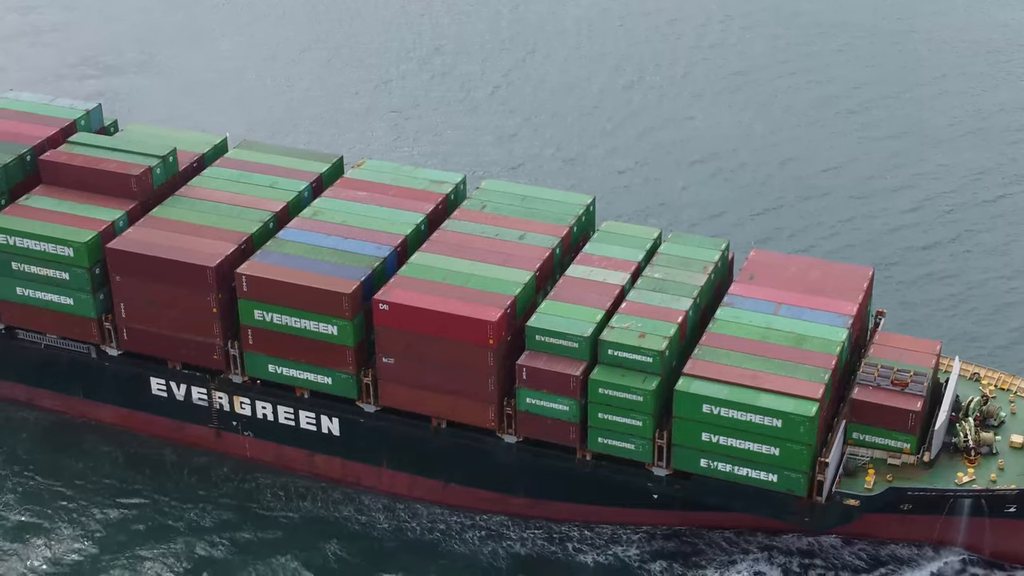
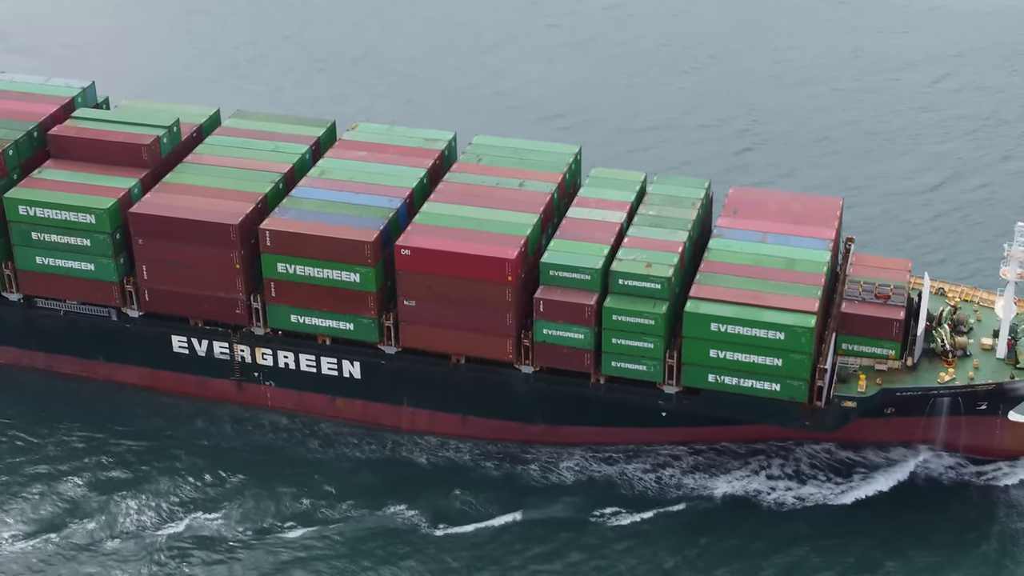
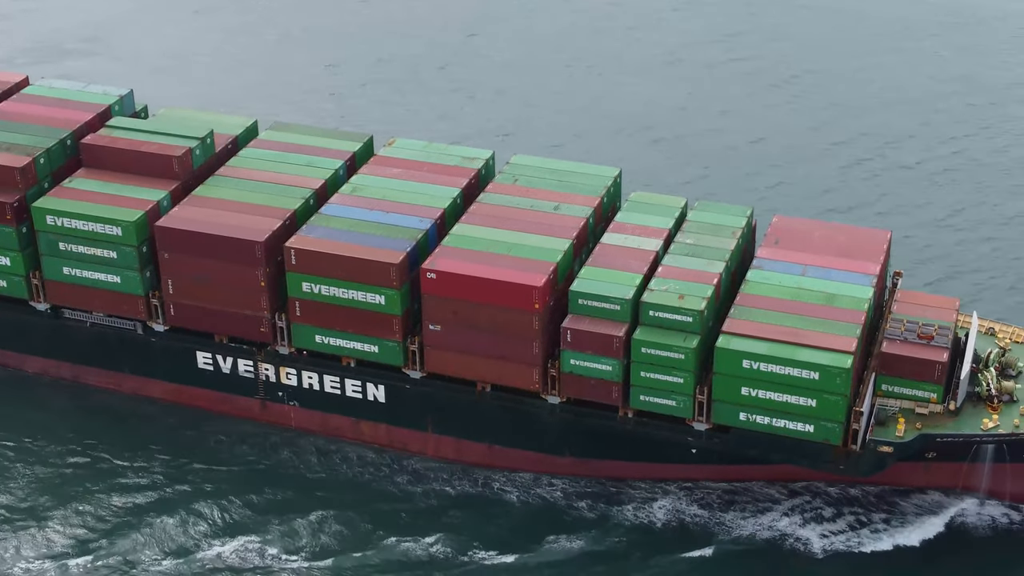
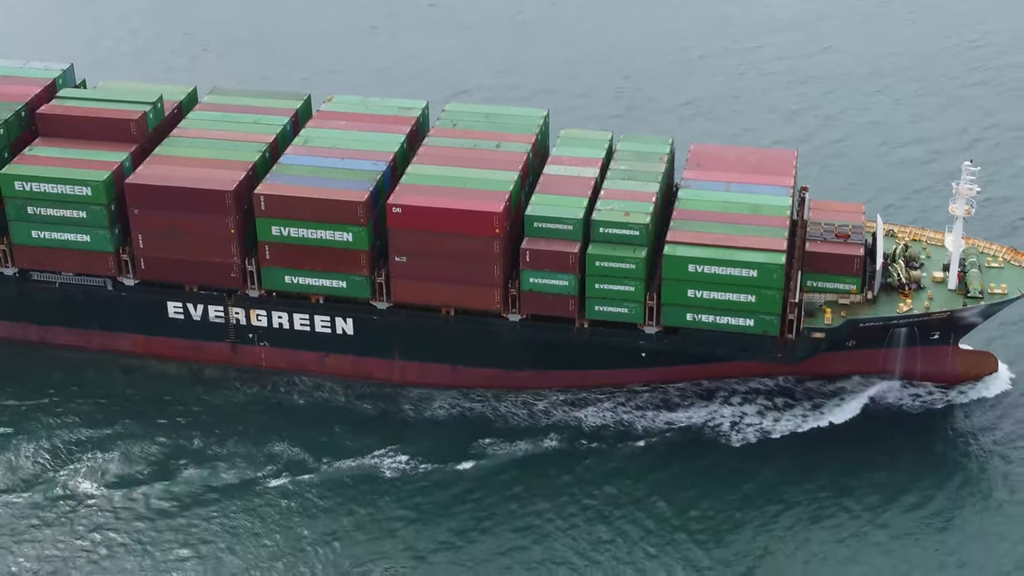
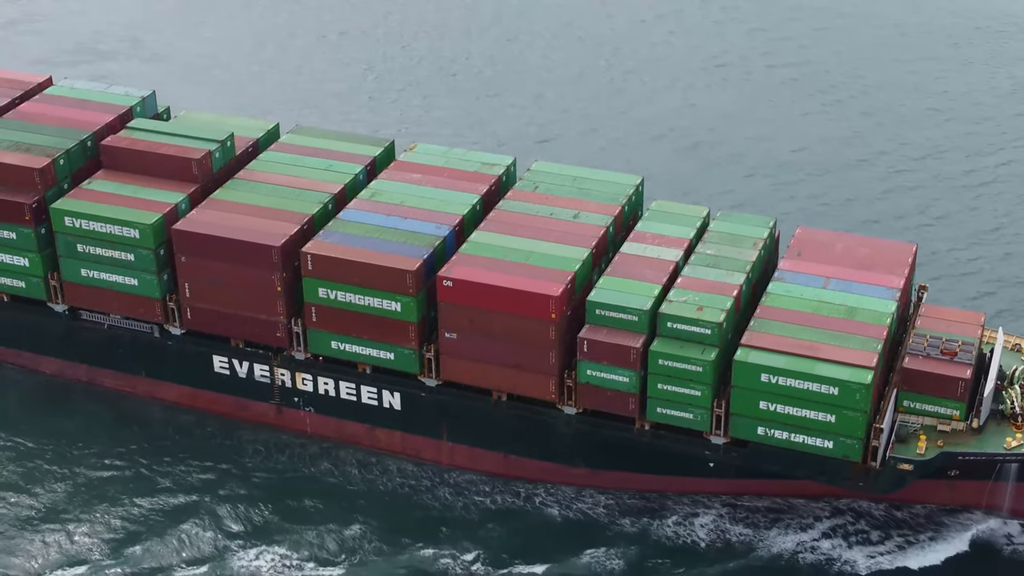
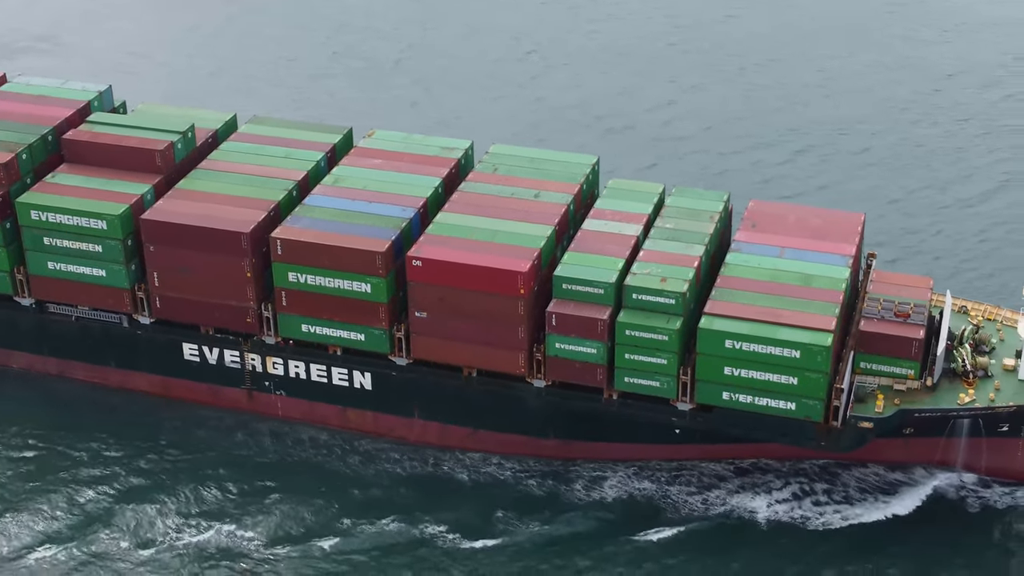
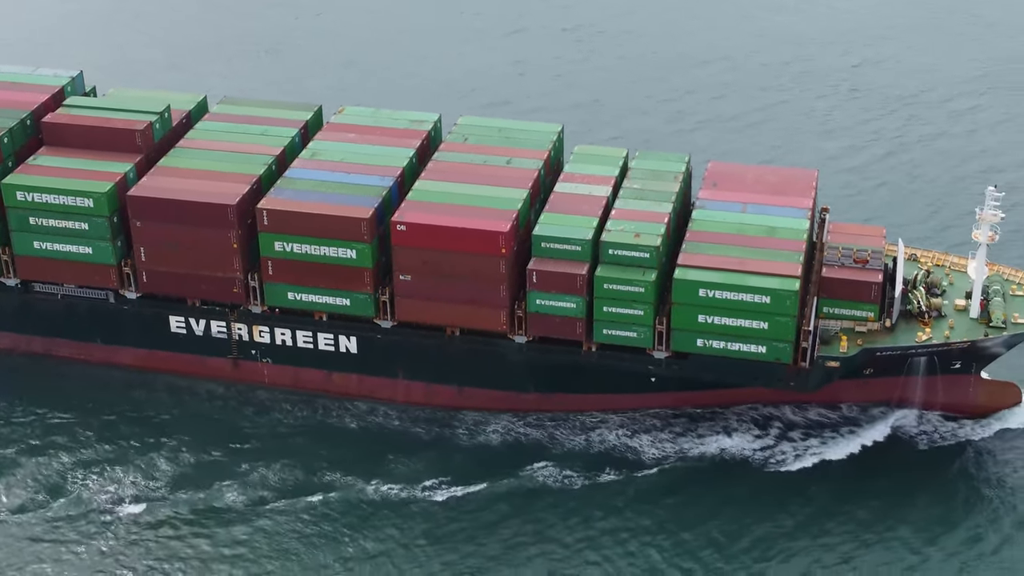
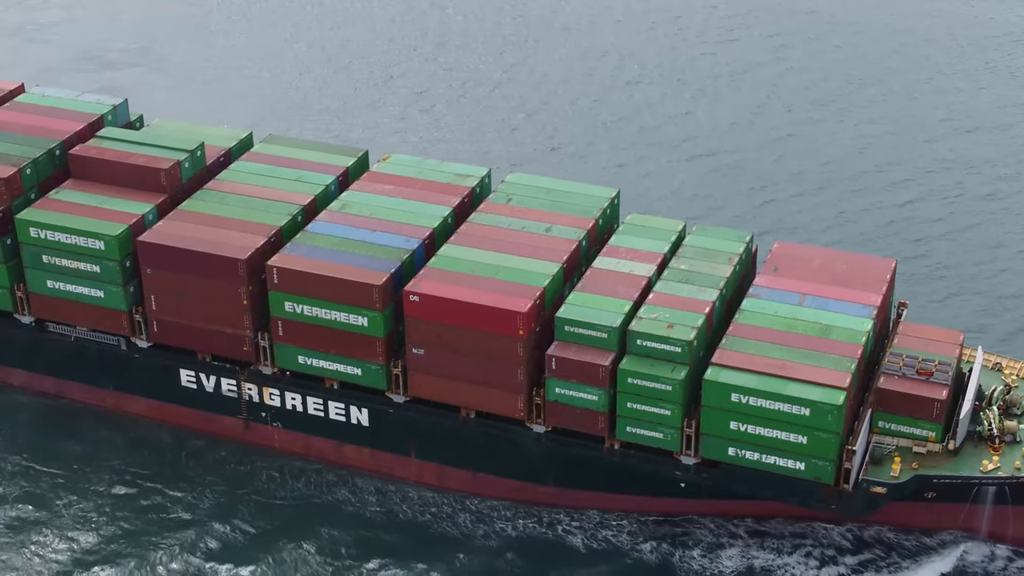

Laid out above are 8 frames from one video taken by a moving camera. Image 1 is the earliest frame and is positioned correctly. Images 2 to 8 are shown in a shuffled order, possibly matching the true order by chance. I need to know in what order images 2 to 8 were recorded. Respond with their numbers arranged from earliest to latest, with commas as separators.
8, 5, 3, 6, 2, 7, 4
